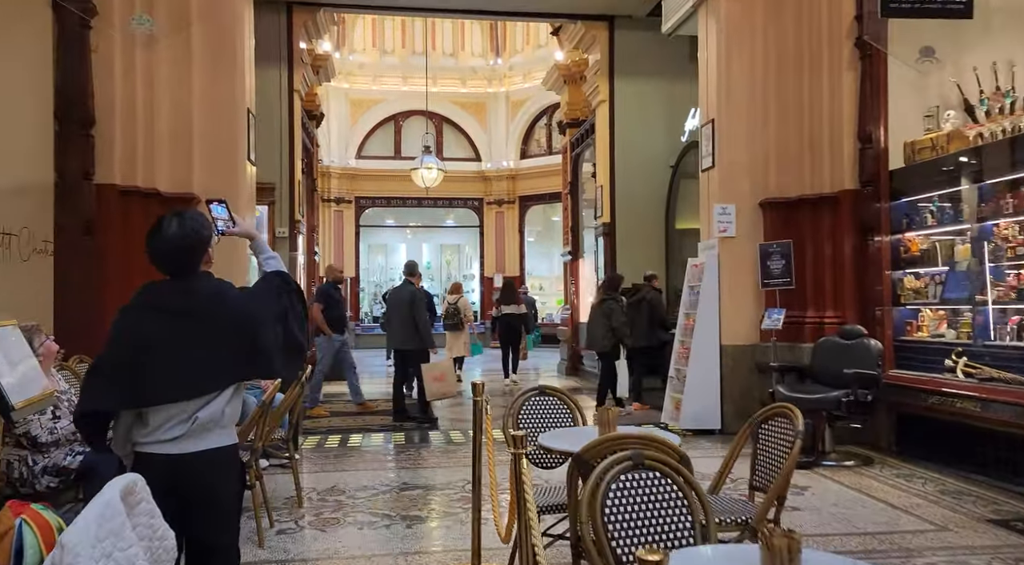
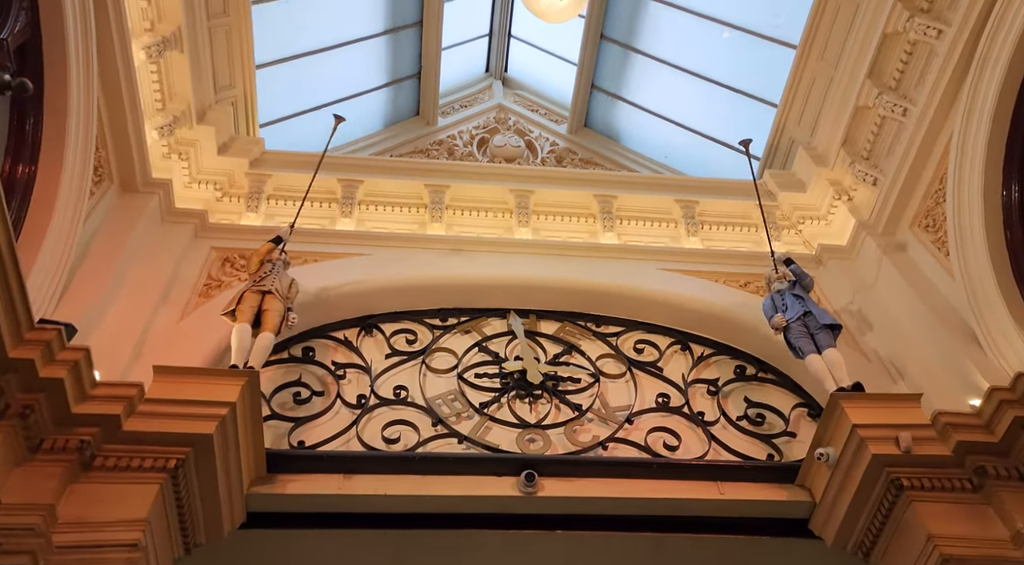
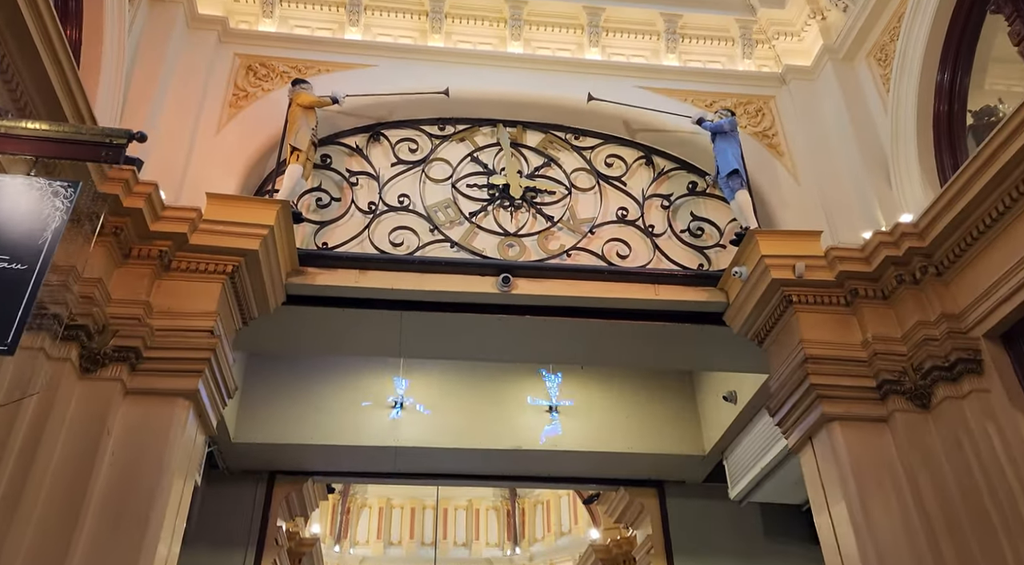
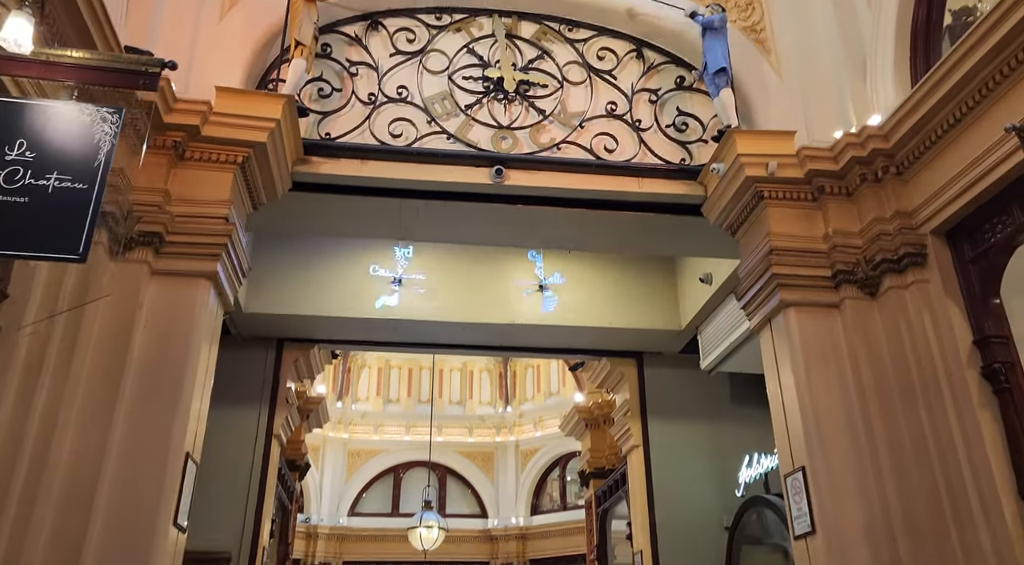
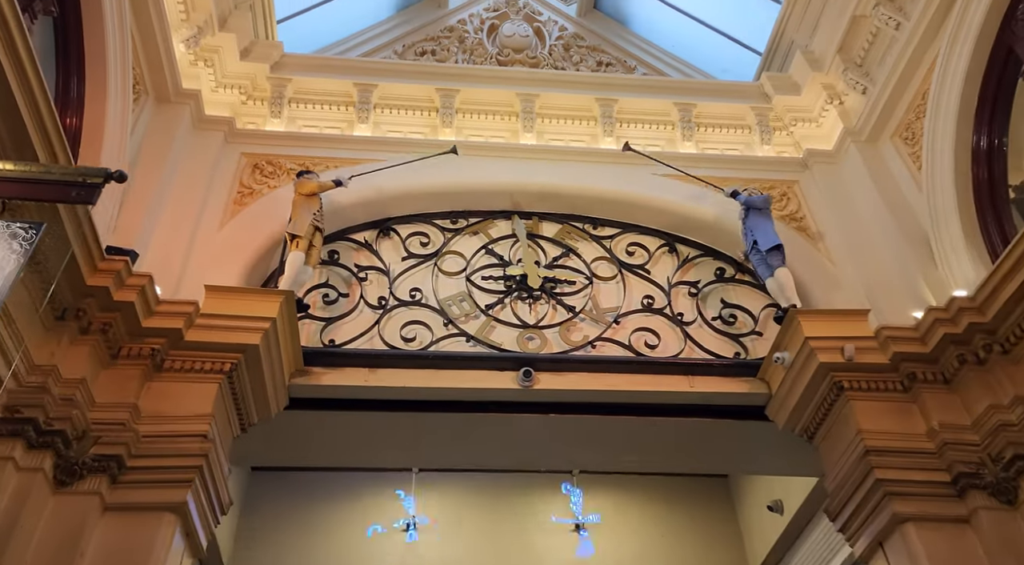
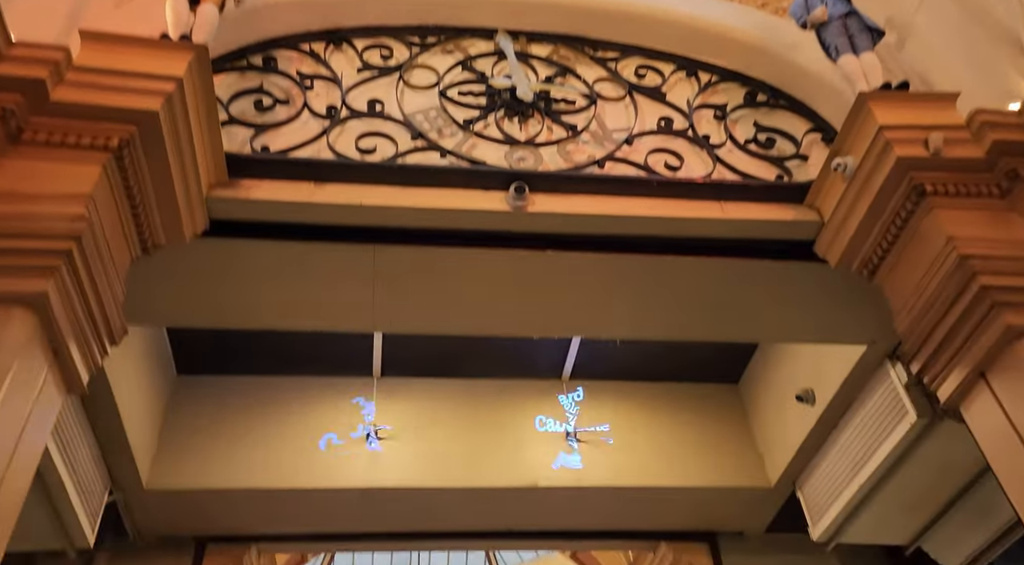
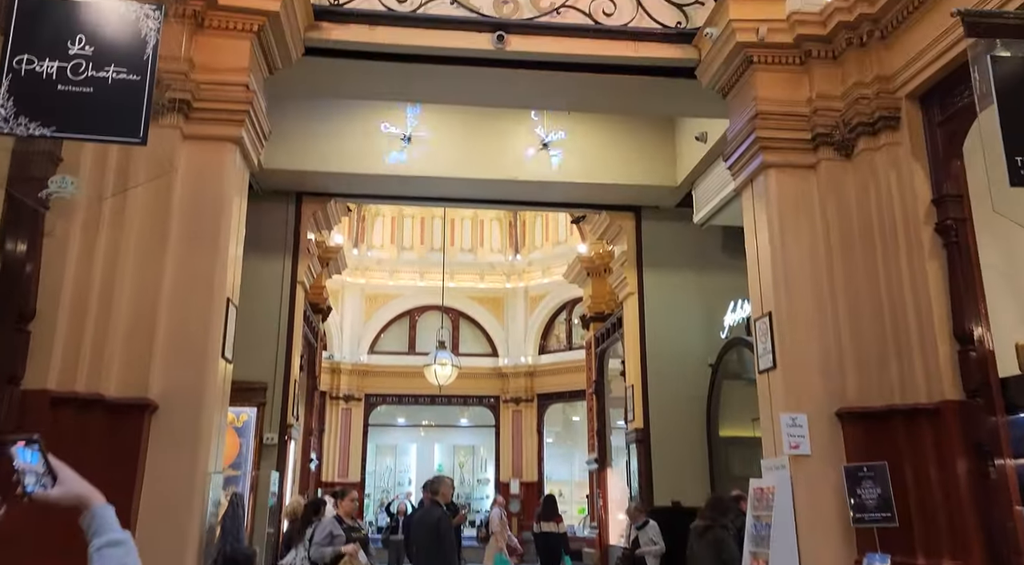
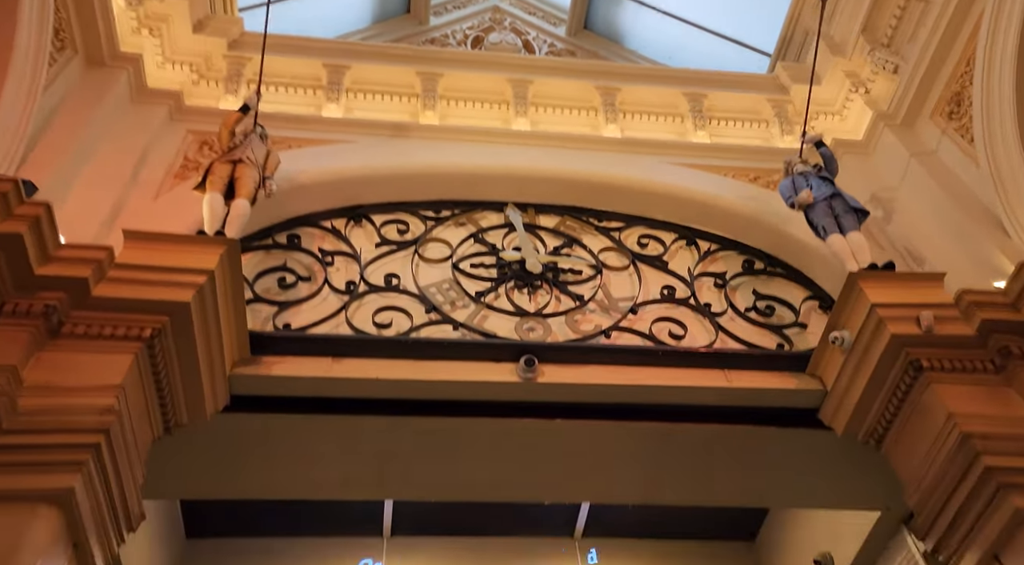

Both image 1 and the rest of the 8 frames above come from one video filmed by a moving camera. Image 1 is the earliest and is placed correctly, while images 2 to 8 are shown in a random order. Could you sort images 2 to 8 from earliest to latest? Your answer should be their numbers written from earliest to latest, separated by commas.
7, 4, 3, 5, 2, 8, 6
